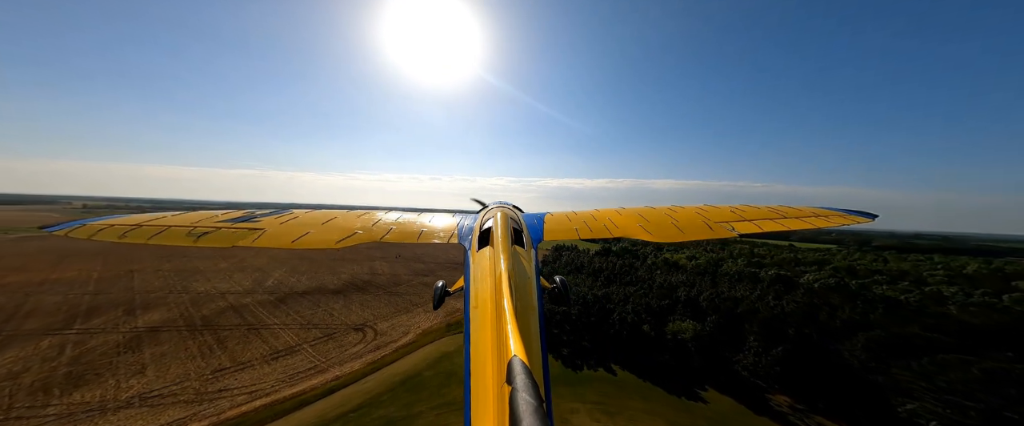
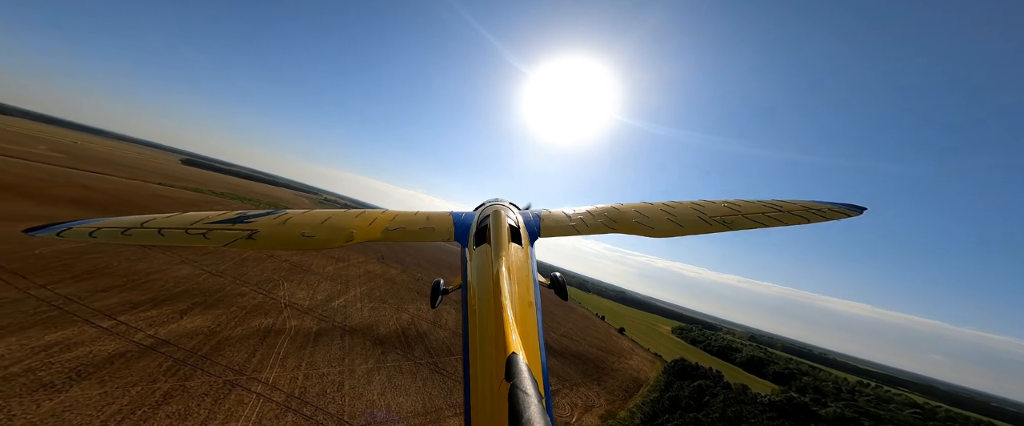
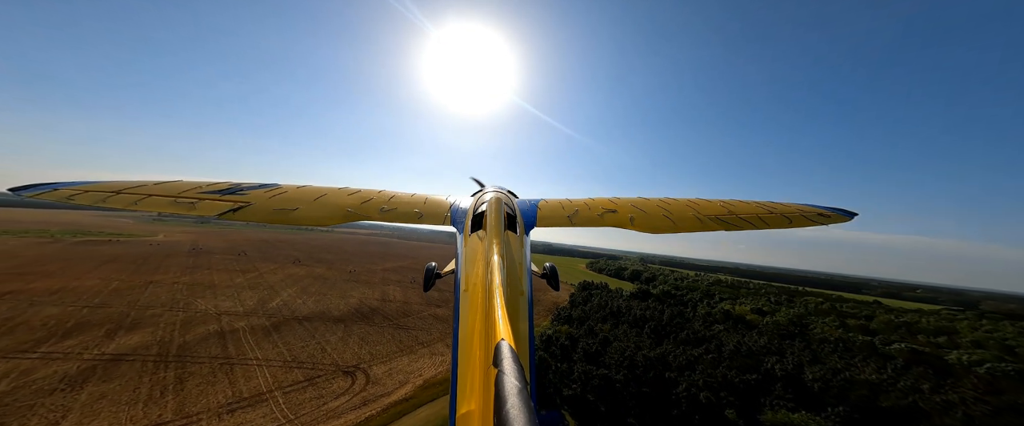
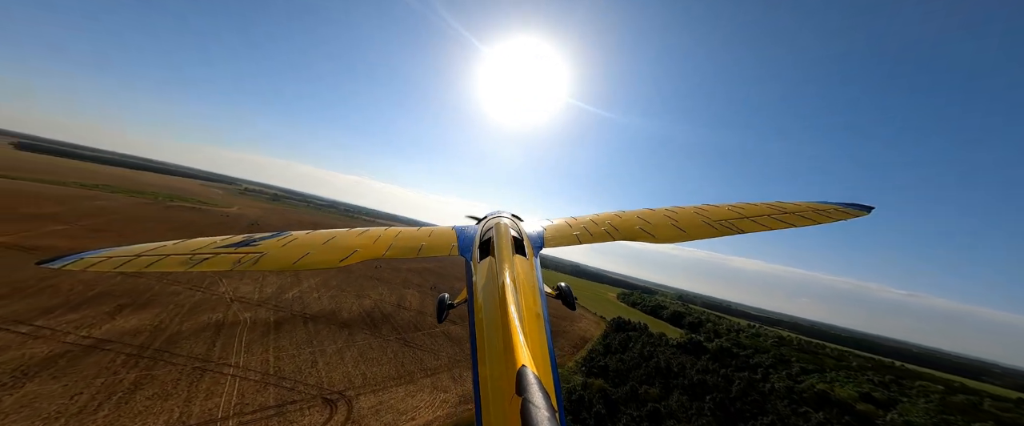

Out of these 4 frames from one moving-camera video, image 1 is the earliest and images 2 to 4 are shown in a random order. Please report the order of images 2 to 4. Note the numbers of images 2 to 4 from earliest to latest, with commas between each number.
3, 4, 2
